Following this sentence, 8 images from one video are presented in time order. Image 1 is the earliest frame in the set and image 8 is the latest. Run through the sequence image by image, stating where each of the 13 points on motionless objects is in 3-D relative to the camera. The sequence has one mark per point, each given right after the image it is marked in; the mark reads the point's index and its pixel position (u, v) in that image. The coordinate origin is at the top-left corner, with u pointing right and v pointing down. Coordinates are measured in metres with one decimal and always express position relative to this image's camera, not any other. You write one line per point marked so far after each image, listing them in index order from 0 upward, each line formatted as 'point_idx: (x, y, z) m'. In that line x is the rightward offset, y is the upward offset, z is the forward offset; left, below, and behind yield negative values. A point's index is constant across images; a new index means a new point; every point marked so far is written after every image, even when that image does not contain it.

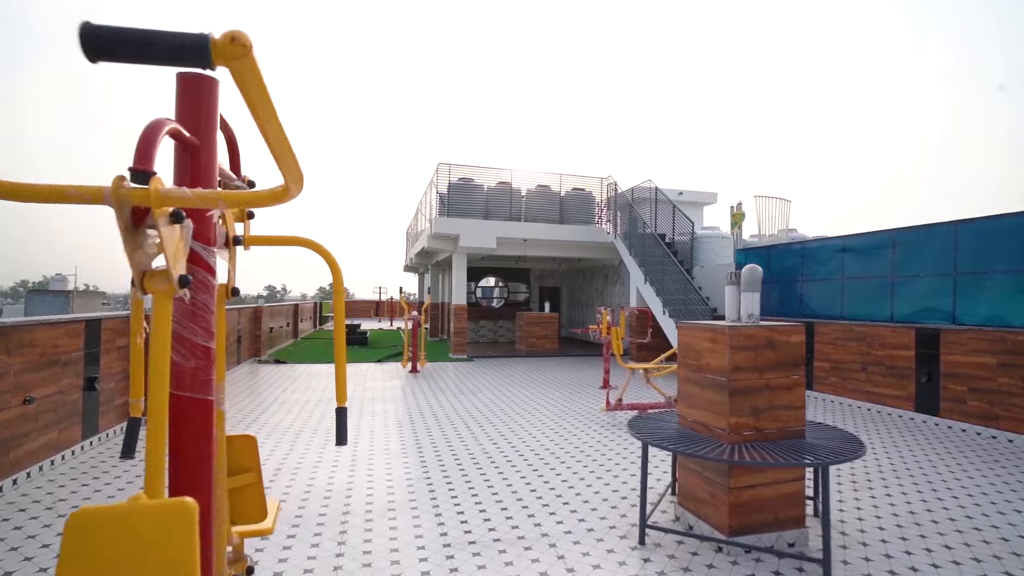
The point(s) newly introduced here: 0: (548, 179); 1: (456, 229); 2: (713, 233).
0: (+0.9, +2.7, +12.9) m
1: (-1.2, +1.3, +11.9) m
2: (+4.4, +1.2, +11.7) m
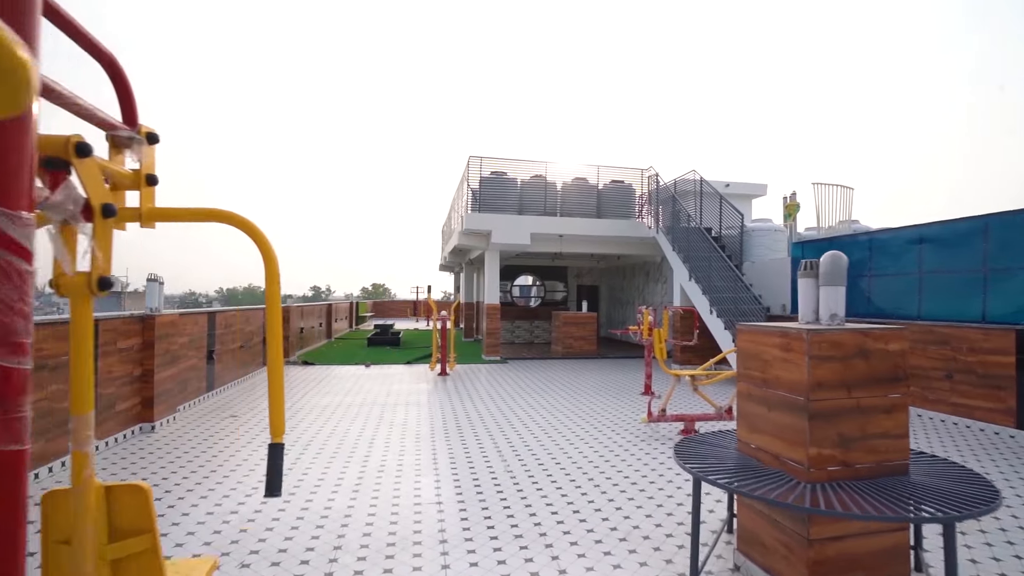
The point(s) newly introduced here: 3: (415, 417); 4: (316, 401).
0: (+1.7, +2.7, +12.3) m
1: (-0.5, +1.4, +11.4) m
2: (+5.2, +1.3, +10.8) m
3: (-1.3, -1.7, +7.3) m
4: (-3.0, -1.7, +7.9) m
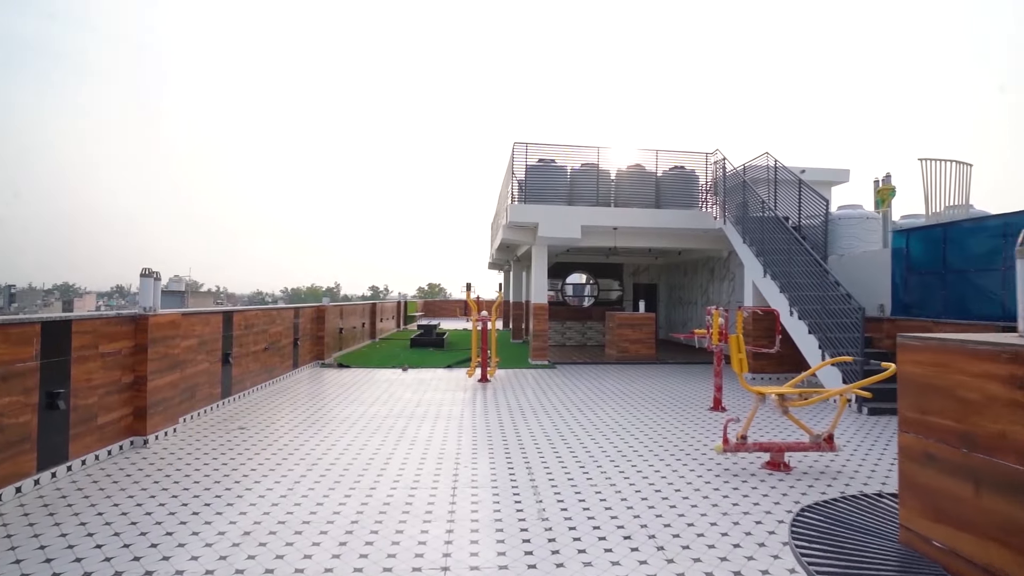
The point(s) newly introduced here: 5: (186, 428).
0: (+2.7, +2.8, +11.1) m
1: (+0.4, +1.4, +10.4) m
2: (+6.0, +1.3, +9.3) m
3: (-0.8, -1.7, +6.4) m
4: (-2.4, -1.7, +7.3) m
5: (-3.4, -1.4, +5.4) m
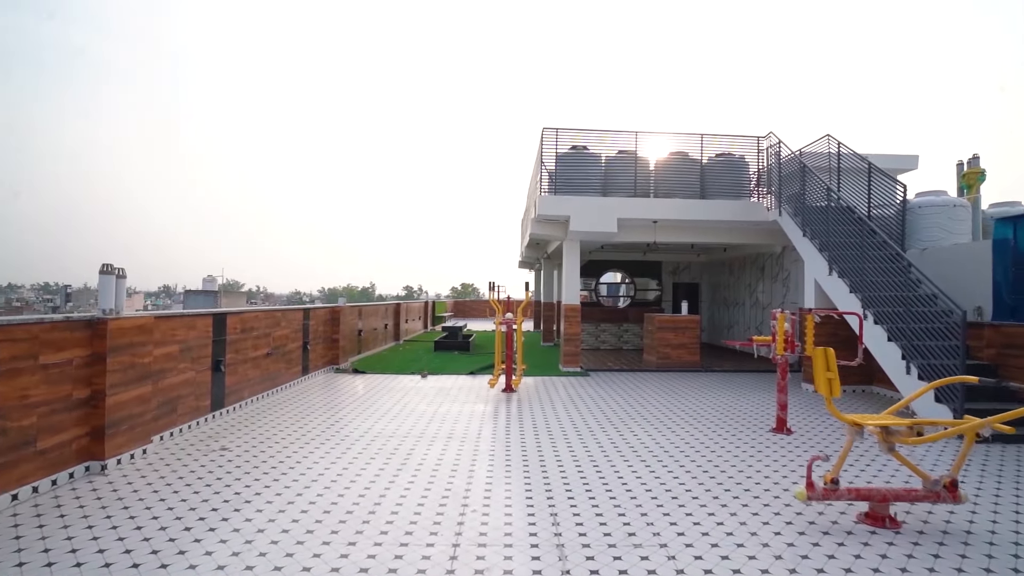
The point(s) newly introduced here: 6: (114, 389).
0: (+3.2, +2.8, +10.0) m
1: (+1.0, +1.4, +9.5) m
2: (+6.4, +1.3, +8.0) m
3: (-0.5, -1.7, +5.6) m
4: (-2.0, -1.7, +6.5) m
5: (-3.2, -1.4, +4.7) m
6: (-3.1, -0.8, +4.1) m
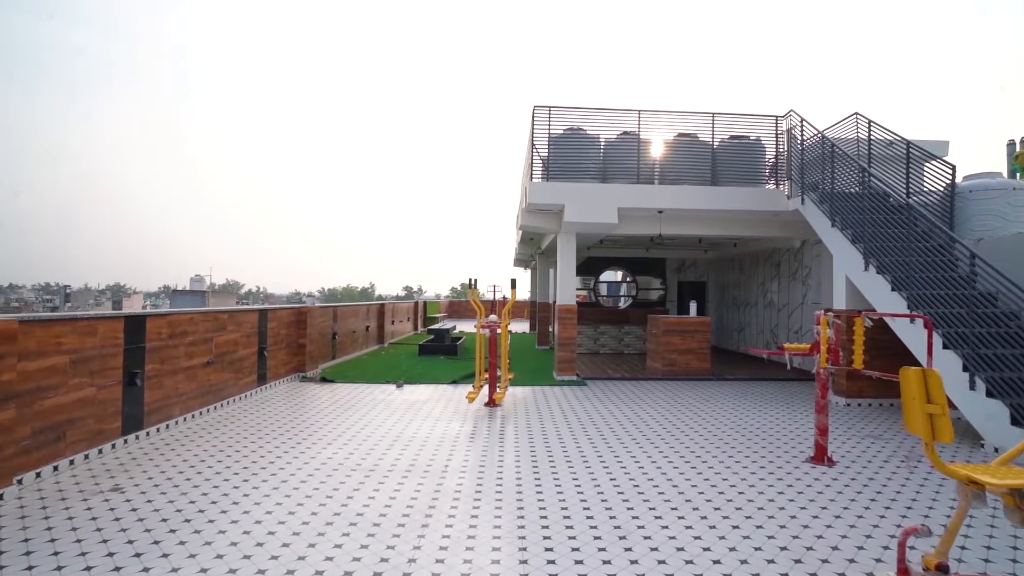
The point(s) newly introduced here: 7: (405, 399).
0: (+3.1, +2.8, +9.0) m
1: (+0.8, +1.4, +8.5) m
2: (+6.2, +1.4, +6.9) m
3: (-0.7, -1.7, +4.5) m
4: (-2.2, -1.6, +5.5) m
5: (-3.4, -1.4, +3.7) m
6: (-3.3, -0.8, +3.1) m
7: (-1.6, -1.6, +7.6) m
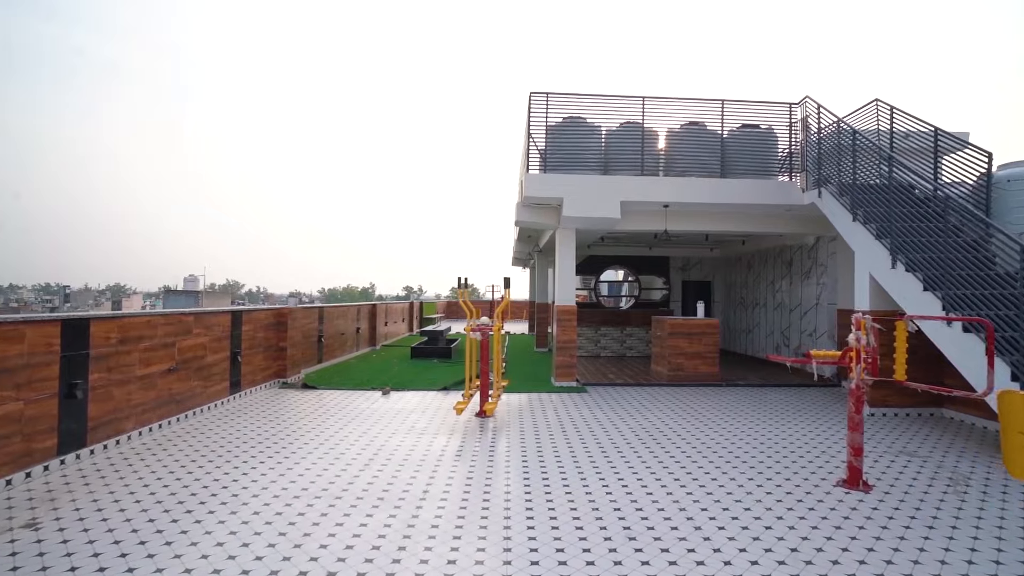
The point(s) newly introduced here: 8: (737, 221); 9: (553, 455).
0: (+3.0, +2.8, +8.4) m
1: (+0.7, +1.4, +7.9) m
2: (+6.2, +1.4, +6.4) m
3: (-0.8, -1.7, +4.0) m
4: (-2.3, -1.6, +4.9) m
5: (-3.5, -1.4, +3.1) m
6: (-3.4, -0.8, +2.5) m
7: (-1.6, -1.6, +7.1) m
8: (+3.6, +1.1, +8.6) m
9: (+0.4, -1.7, +5.4) m
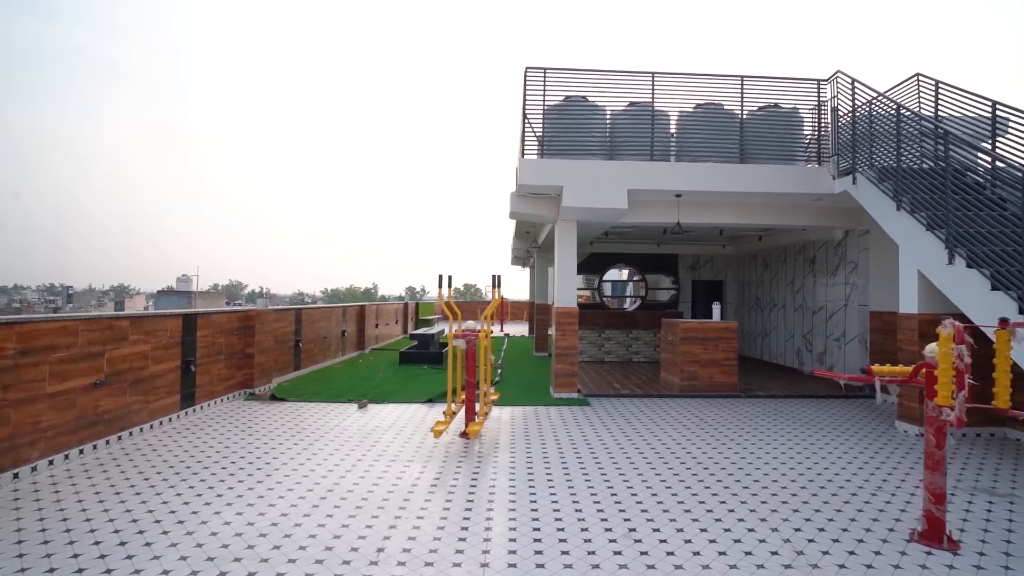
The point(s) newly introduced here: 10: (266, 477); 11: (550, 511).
0: (+2.9, +2.8, +7.5) m
1: (+0.6, +1.4, +7.0) m
2: (+6.1, +1.4, +5.5) m
3: (-0.9, -1.6, +3.1) m
4: (-2.4, -1.6, +4.1) m
5: (-3.6, -1.4, +2.2) m
6: (-3.5, -0.7, +1.7) m
7: (-1.7, -1.6, +6.2) m
8: (+3.6, +1.1, +7.7) m
9: (+0.3, -1.7, +4.5) m
10: (-2.1, -1.6, +4.6) m
11: (+0.3, -1.7, +4.0) m
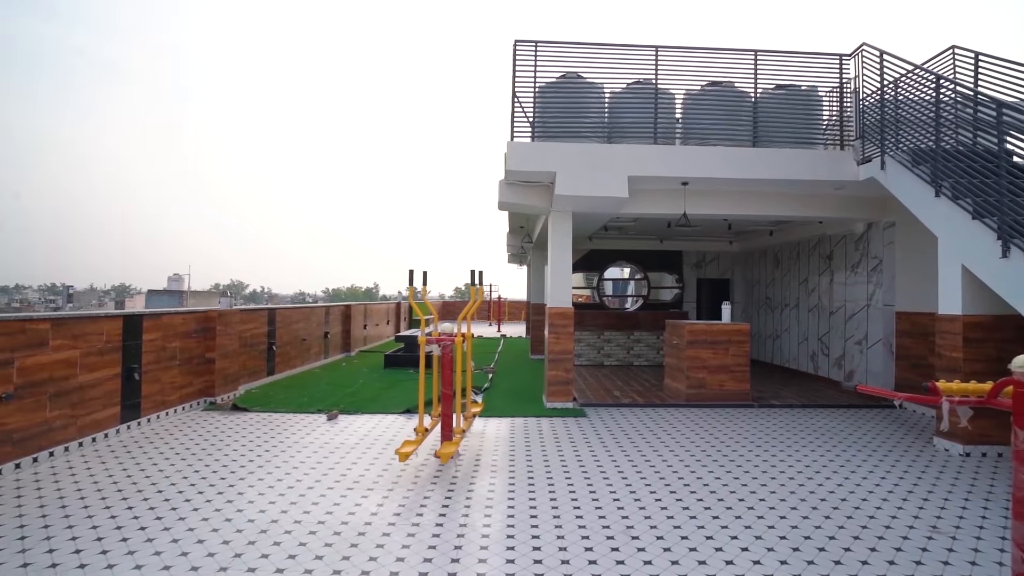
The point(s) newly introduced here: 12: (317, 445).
0: (+2.7, +2.8, +6.8) m
1: (+0.4, +1.5, +6.3) m
2: (+5.9, +1.4, +4.7) m
3: (-1.1, -1.6, +2.4) m
4: (-2.6, -1.6, +3.4) m
5: (-3.7, -1.4, +1.6) m
6: (-3.7, -0.7, +1.0) m
7: (-1.9, -1.6, +5.5) m
8: (+3.4, +1.1, +7.0) m
9: (+0.2, -1.6, +3.8) m
10: (-2.2, -1.6, +3.9) m
11: (+0.2, -1.6, +3.3) m
12: (-1.9, -1.6, +5.3) m
